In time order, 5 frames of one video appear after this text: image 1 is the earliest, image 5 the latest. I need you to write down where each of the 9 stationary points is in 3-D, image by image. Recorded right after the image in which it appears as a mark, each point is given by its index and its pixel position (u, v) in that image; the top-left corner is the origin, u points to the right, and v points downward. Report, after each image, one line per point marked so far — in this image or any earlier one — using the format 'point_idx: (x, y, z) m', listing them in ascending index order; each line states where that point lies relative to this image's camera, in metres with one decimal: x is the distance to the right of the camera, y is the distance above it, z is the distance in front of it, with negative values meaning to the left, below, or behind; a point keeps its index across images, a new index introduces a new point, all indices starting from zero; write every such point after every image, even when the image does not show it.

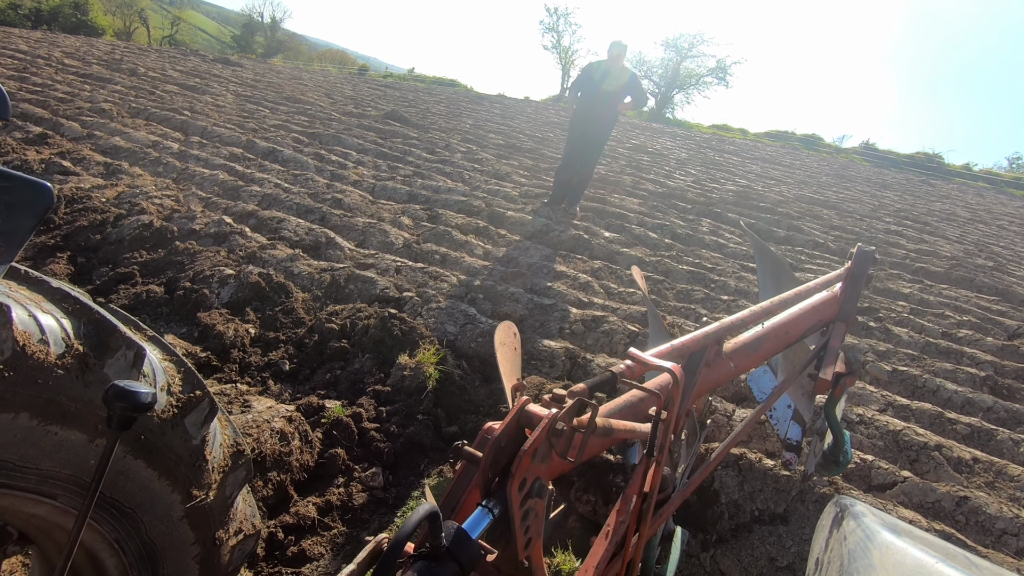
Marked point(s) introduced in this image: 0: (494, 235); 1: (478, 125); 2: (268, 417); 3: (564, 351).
0: (-0.2, +0.5, +5.7) m
1: (-0.7, +3.6, +12.3) m
2: (-1.2, -0.6, +2.8) m
3: (+0.4, -0.4, +3.8) m
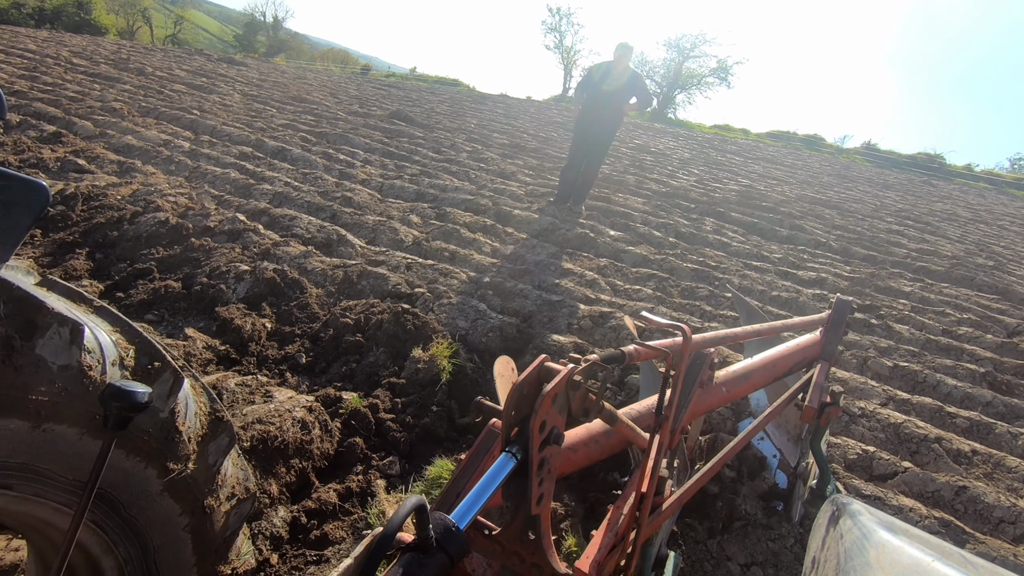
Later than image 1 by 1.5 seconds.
0: (-0.1, +0.6, +5.8) m
1: (-0.7, +3.6, +12.4) m
2: (-1.2, -0.6, +2.9) m
3: (+0.4, -0.4, +3.9) m
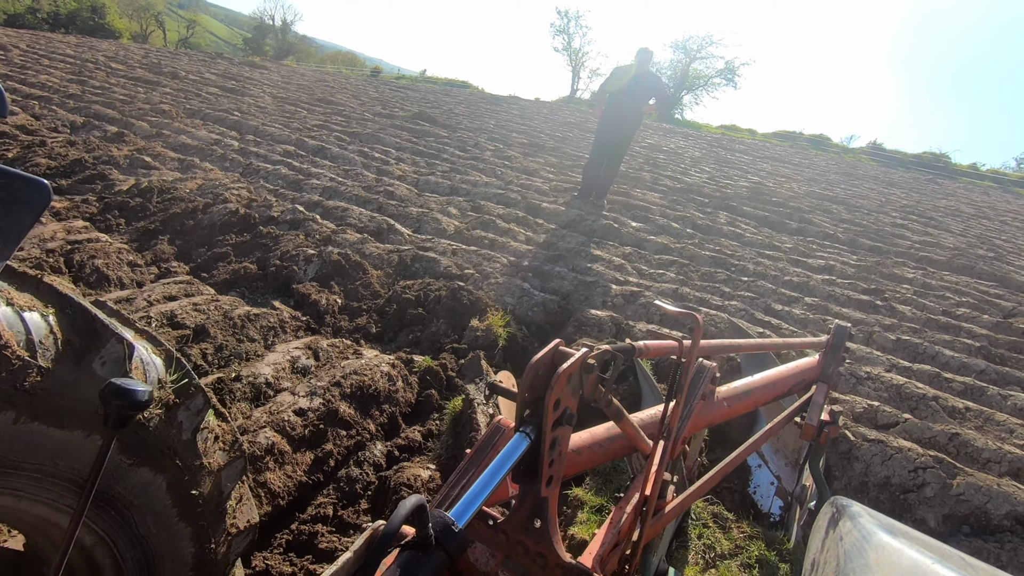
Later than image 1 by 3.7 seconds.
0: (+0.2, +0.7, +6.3) m
1: (-0.2, +3.8, +12.9) m
2: (-0.8, -0.5, +3.4) m
3: (+0.8, -0.2, +4.4) m
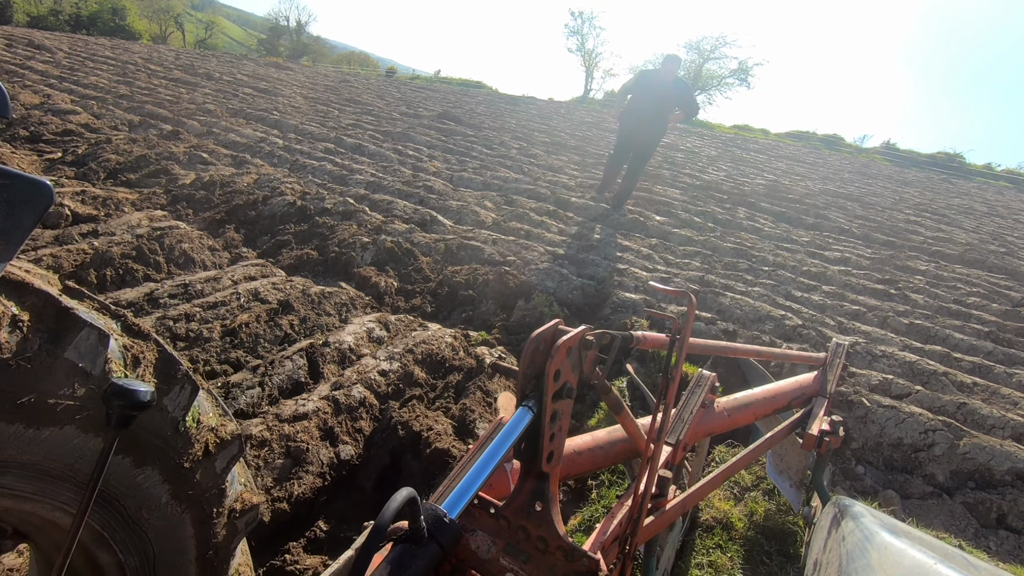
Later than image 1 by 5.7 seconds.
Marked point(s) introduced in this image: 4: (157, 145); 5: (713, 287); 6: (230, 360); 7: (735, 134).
0: (+0.6, +0.9, +6.7) m
1: (+0.3, +3.9, +13.3) m
2: (-0.5, -0.3, +3.8) m
3: (+1.1, -0.1, +4.8) m
4: (-4.5, +1.8, +7.0) m
5: (+1.9, 0.0, +5.3) m
6: (-1.6, -0.4, +3.2) m
7: (+7.3, +5.0, +18.0) m
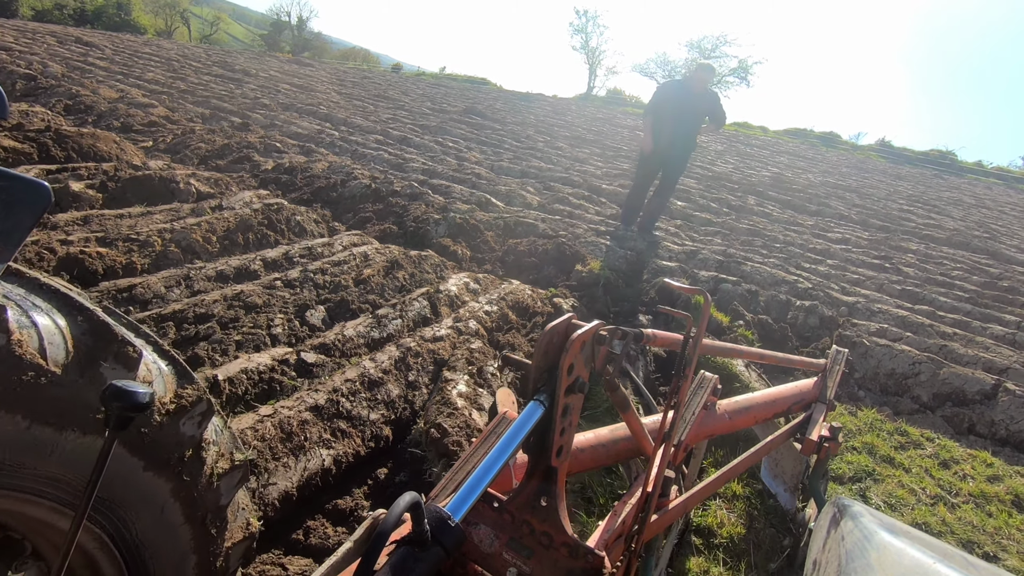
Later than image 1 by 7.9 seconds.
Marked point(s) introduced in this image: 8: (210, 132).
0: (+1.2, +1.2, +7.6) m
1: (+0.8, +4.3, +14.1) m
2: (+0.1, 0.0, +4.7) m
3: (+1.7, +0.2, +5.7) m
4: (-3.9, +2.1, +7.8) m
5: (+2.5, +0.3, +6.2) m
6: (-1.0, -0.1, +4.1) m
7: (+7.7, +5.4, +18.9) m
8: (-4.2, +2.2, +7.8) m
